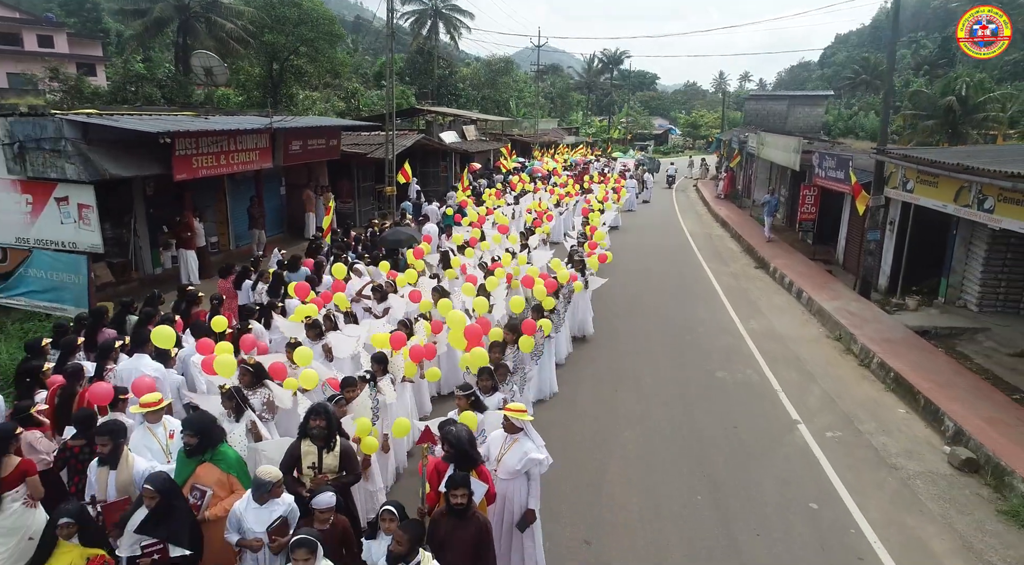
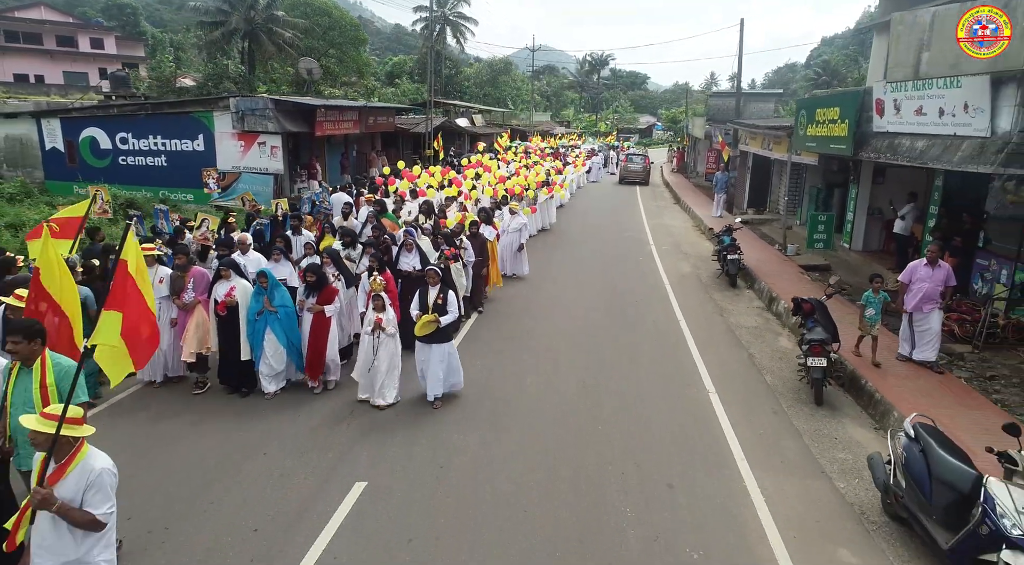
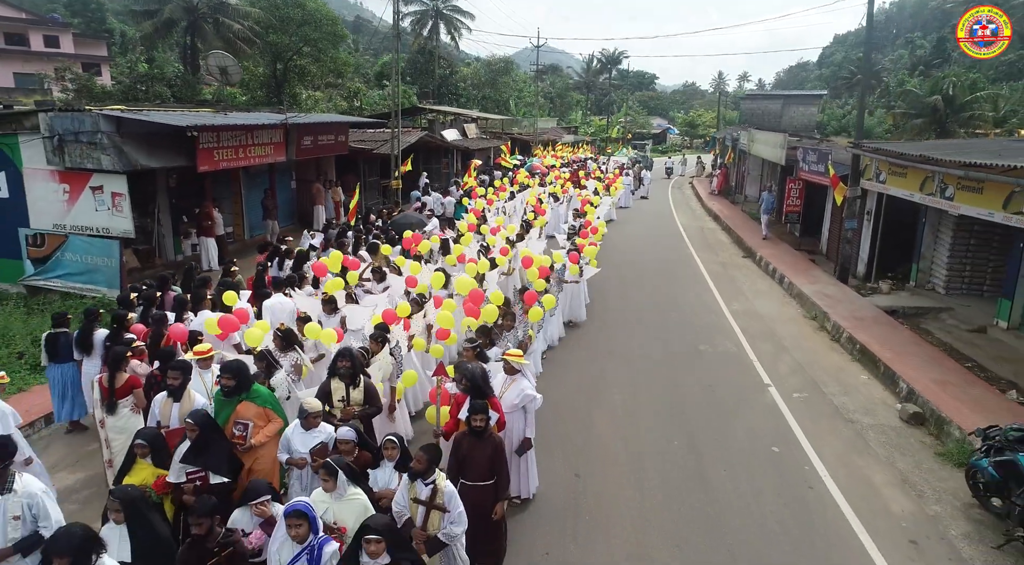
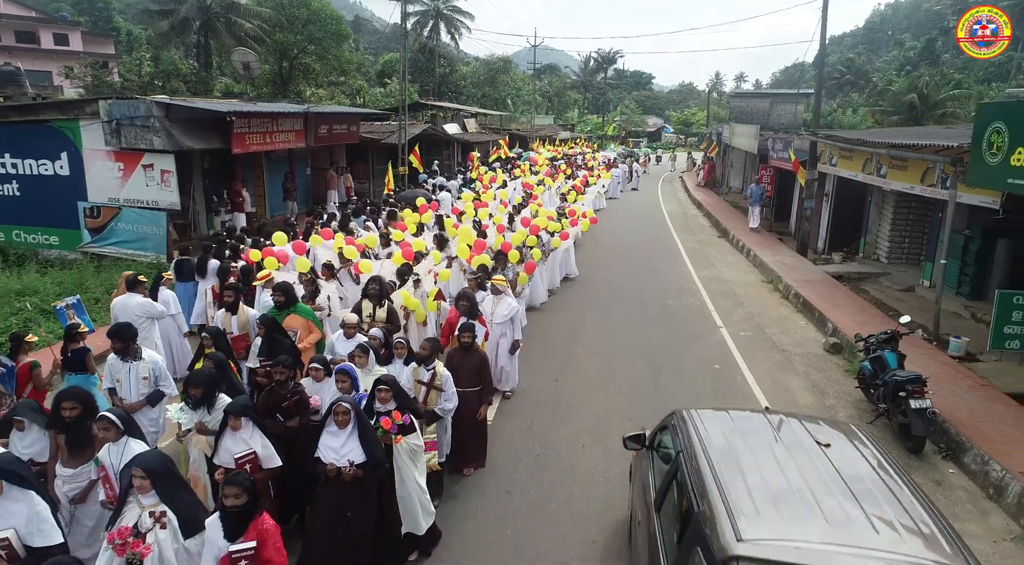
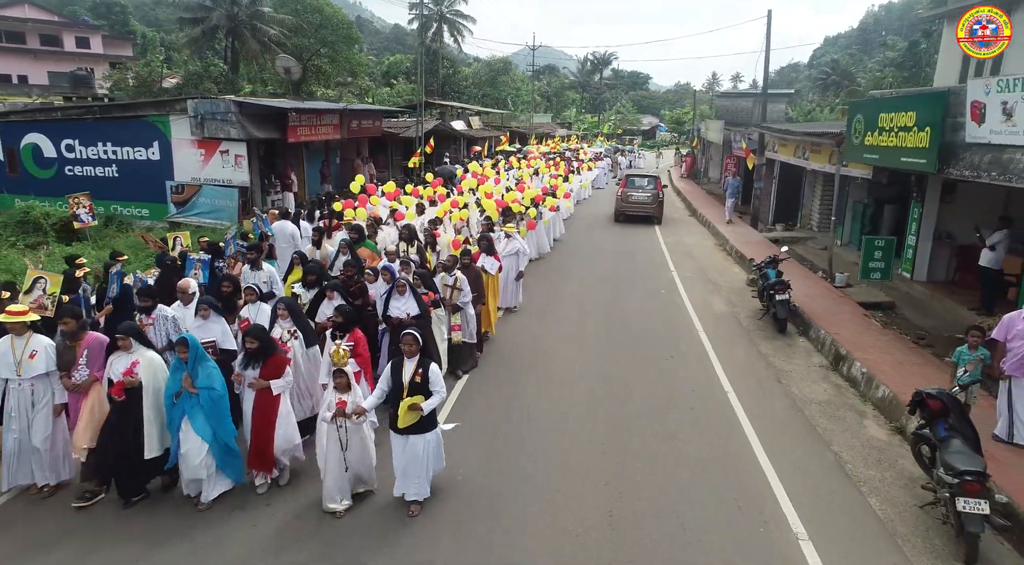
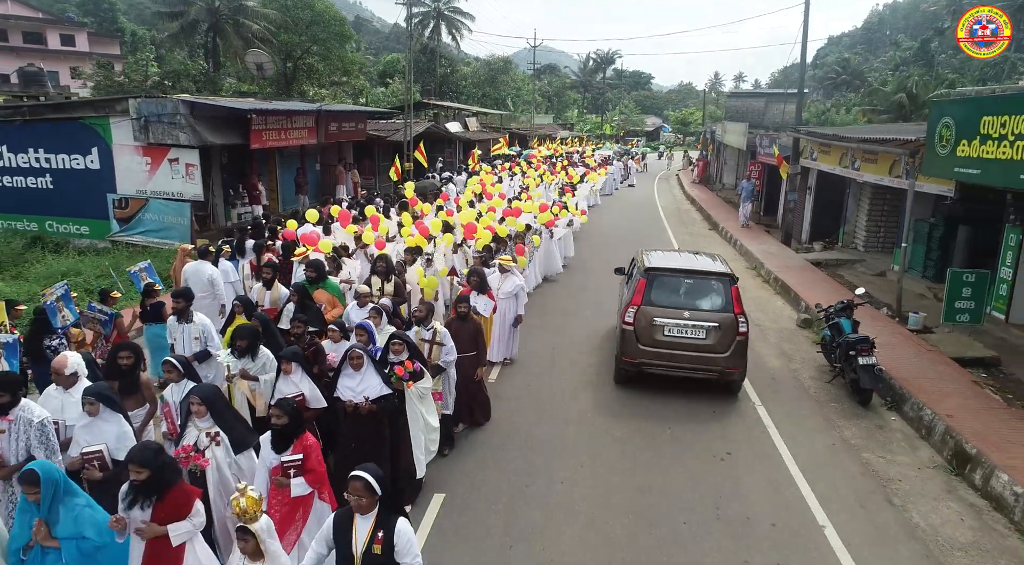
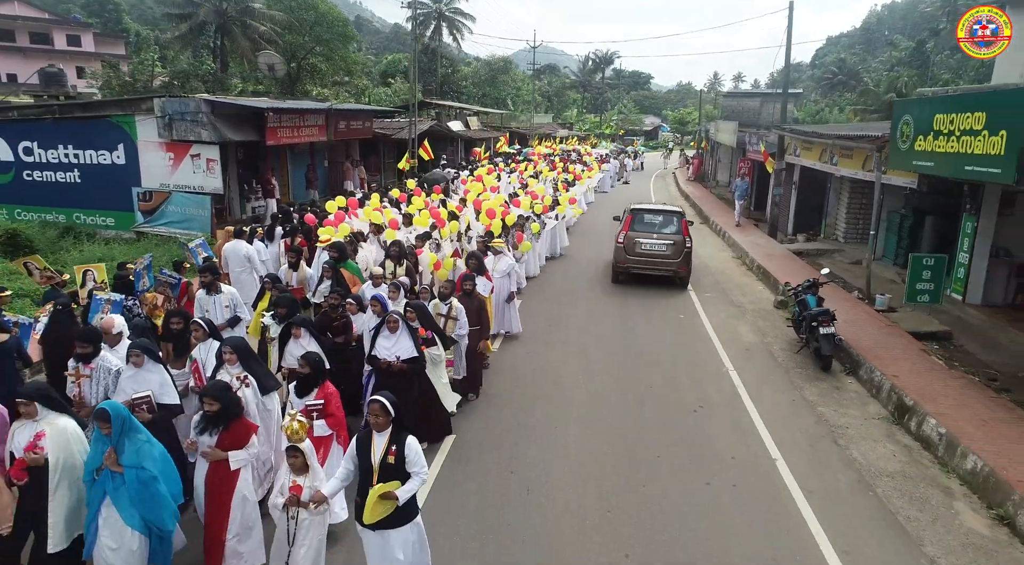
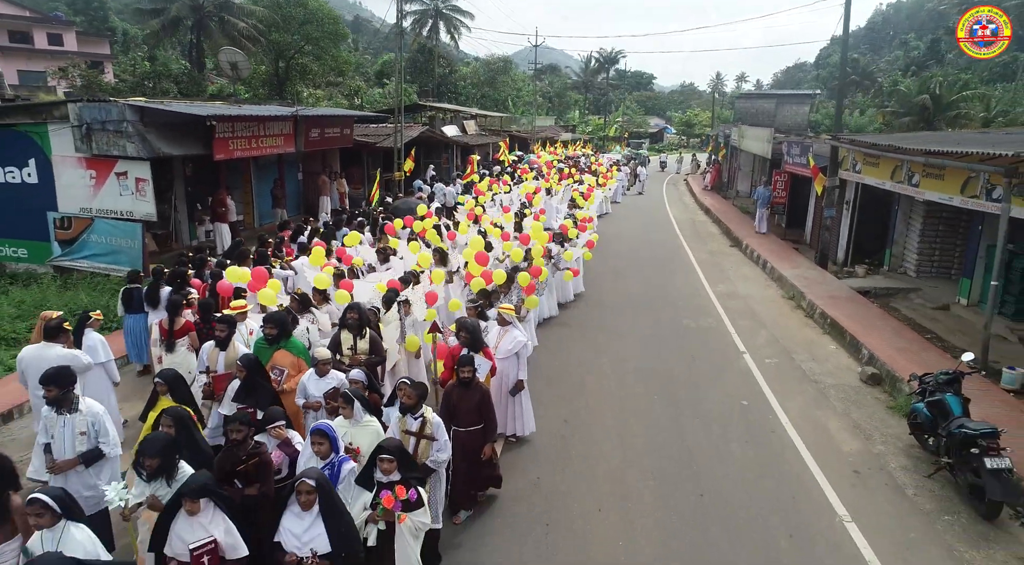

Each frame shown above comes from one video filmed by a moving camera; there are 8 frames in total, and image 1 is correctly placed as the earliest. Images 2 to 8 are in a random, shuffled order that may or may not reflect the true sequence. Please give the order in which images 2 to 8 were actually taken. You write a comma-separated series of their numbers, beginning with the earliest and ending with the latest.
3, 8, 4, 6, 7, 5, 2
